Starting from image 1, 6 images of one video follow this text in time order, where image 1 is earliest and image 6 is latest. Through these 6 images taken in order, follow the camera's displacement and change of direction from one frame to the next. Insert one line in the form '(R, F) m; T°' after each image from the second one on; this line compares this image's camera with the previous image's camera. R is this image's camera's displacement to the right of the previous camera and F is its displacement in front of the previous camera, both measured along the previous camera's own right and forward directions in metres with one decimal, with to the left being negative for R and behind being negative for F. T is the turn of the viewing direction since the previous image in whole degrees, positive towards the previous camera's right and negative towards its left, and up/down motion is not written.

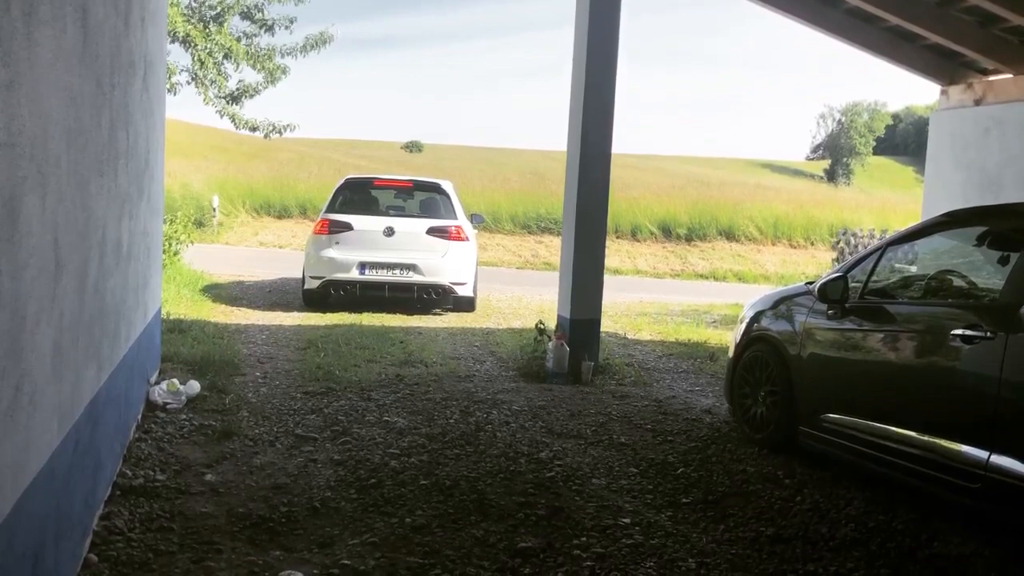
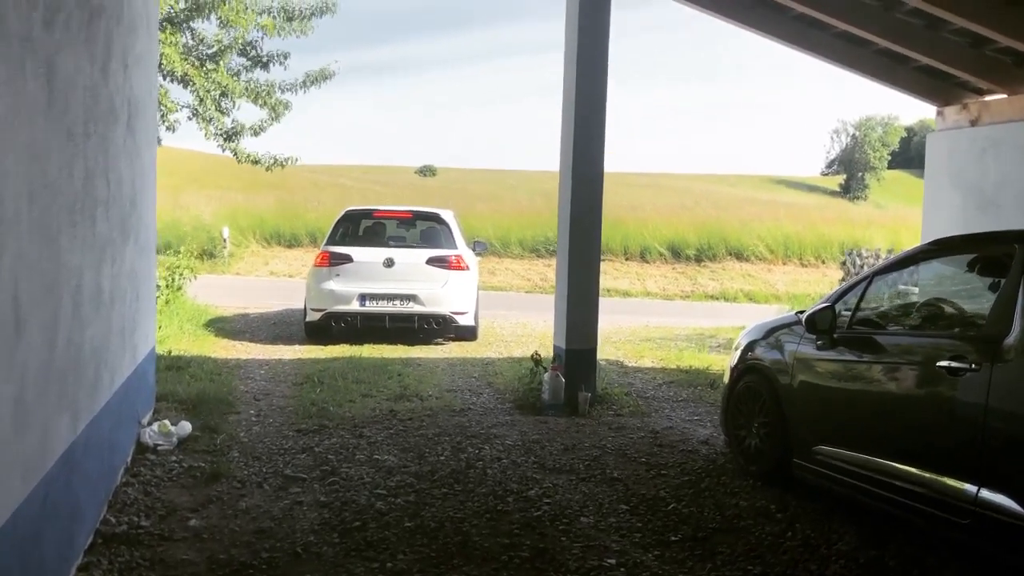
(+0.2, 0.0) m; -1°
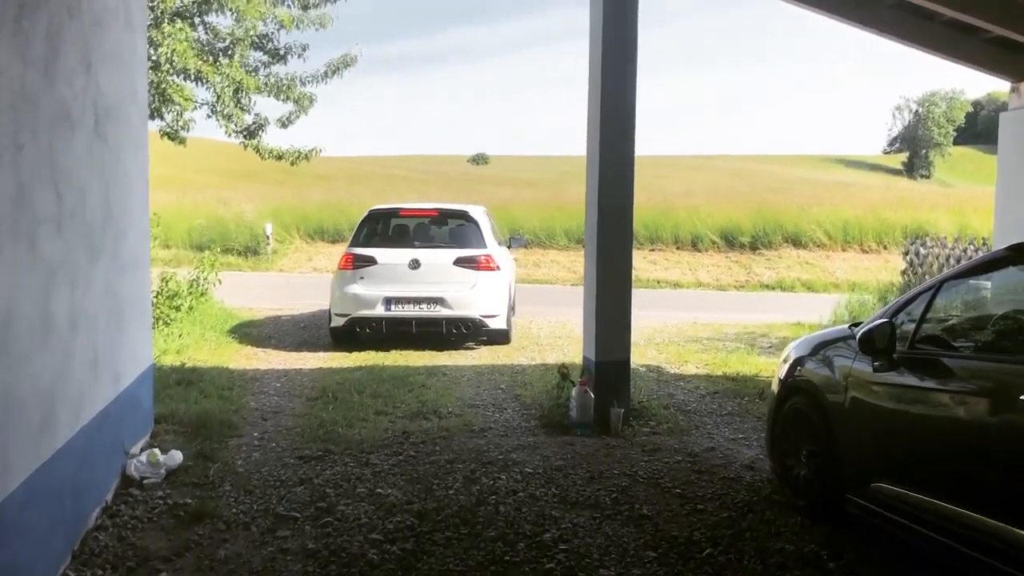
(+0.2, +0.5) m; -4°
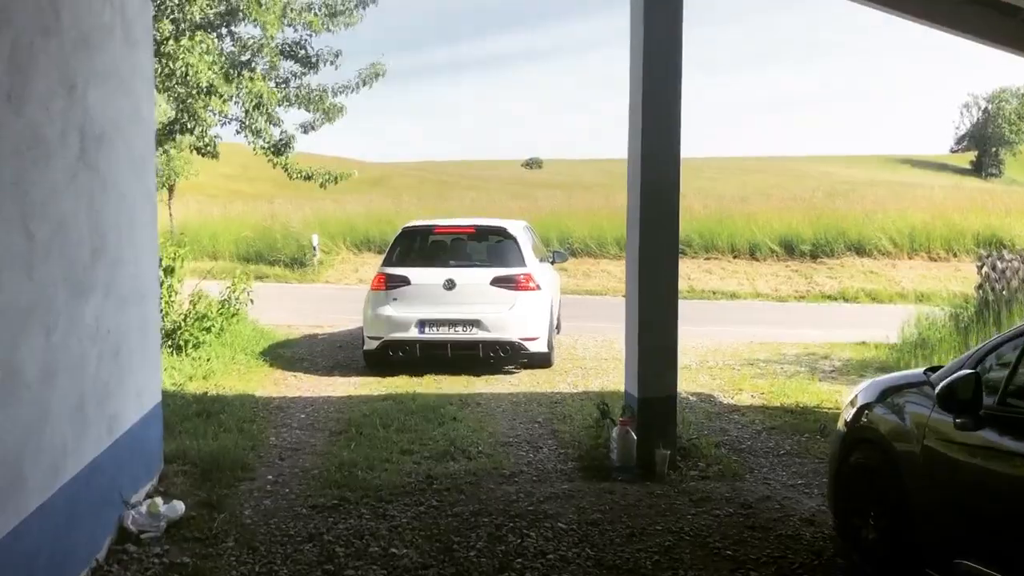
(+0.1, +0.4) m; -4°
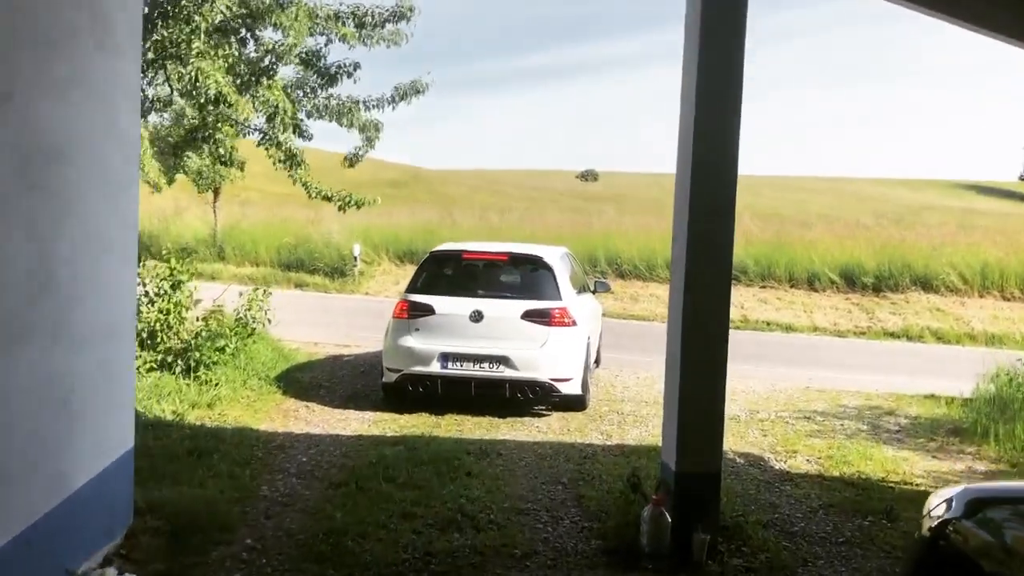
(+0.1, +0.6) m; -3°
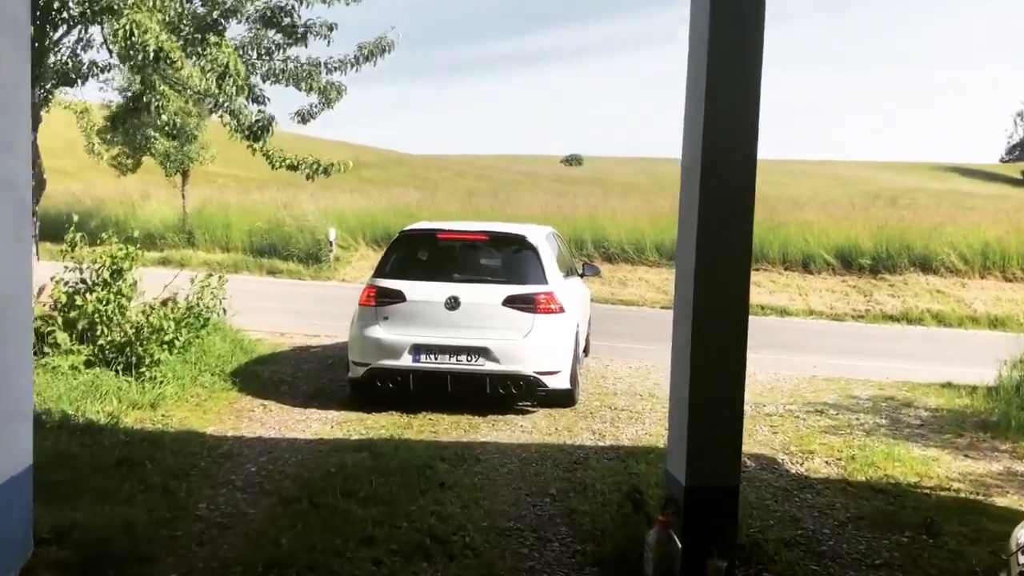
(0.0, +0.7) m; +1°
